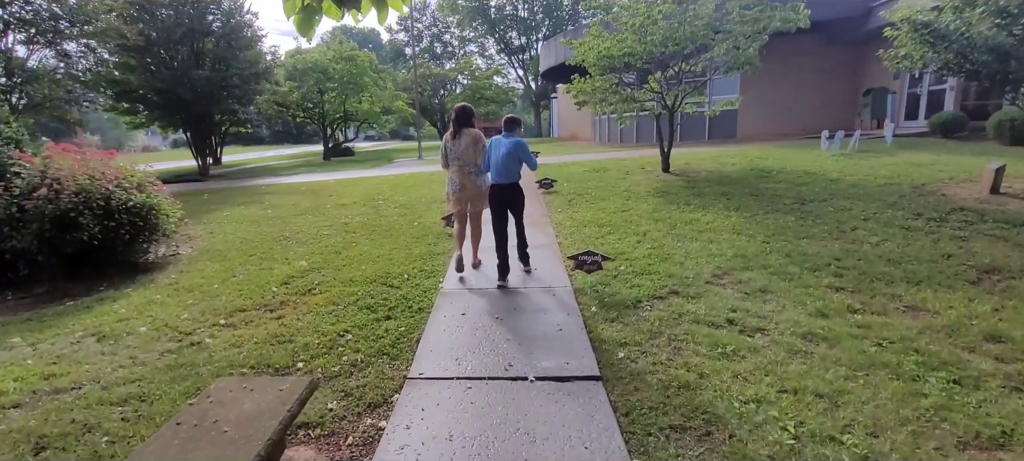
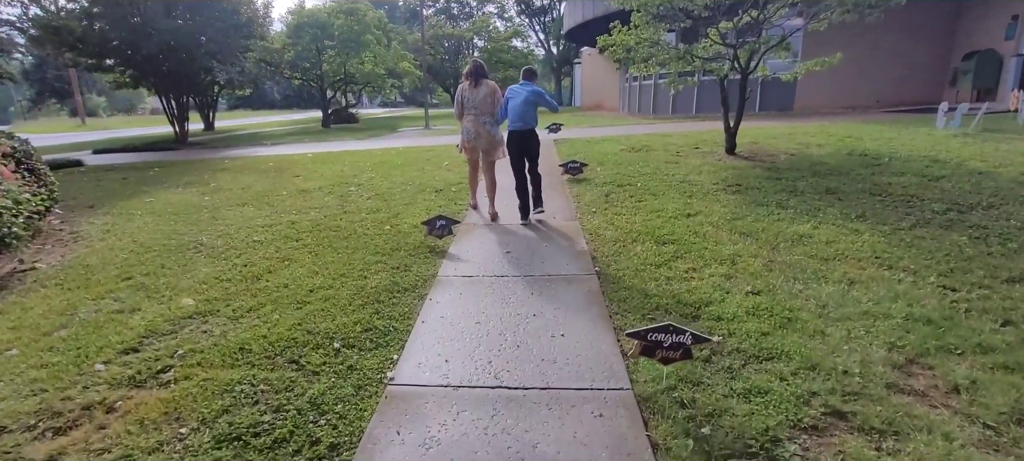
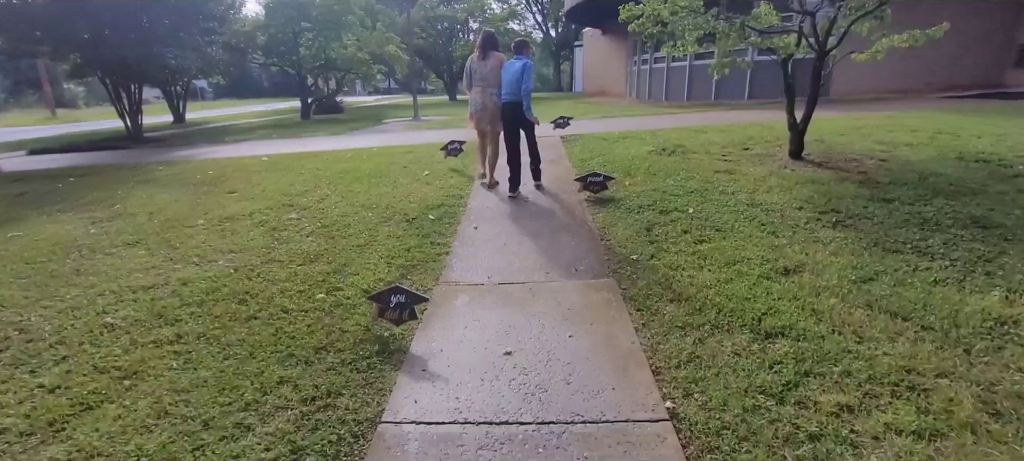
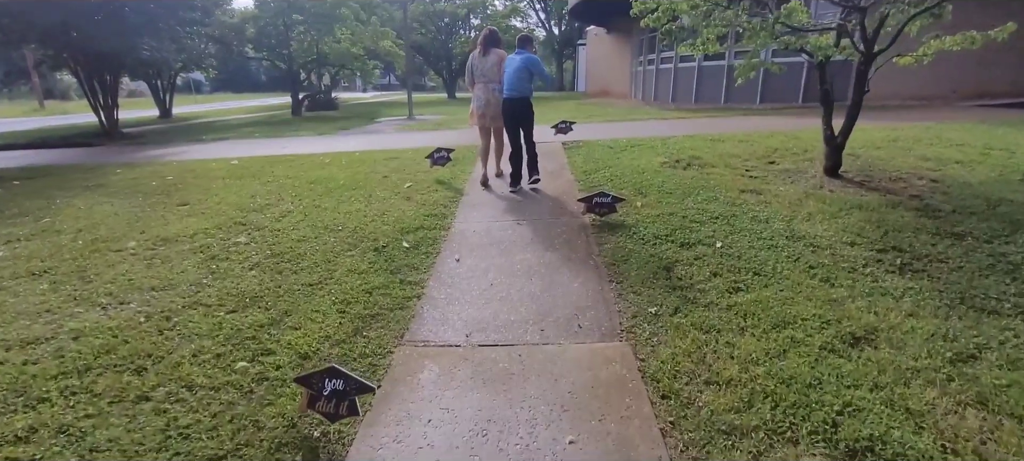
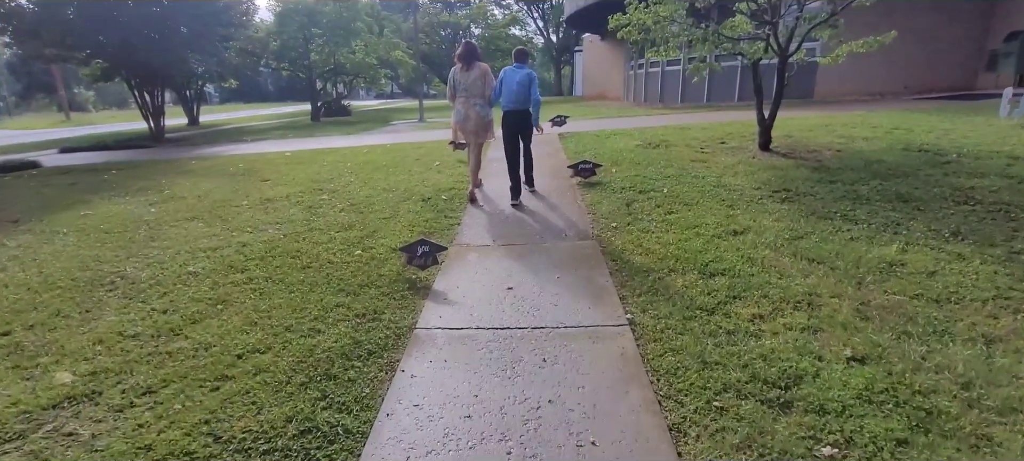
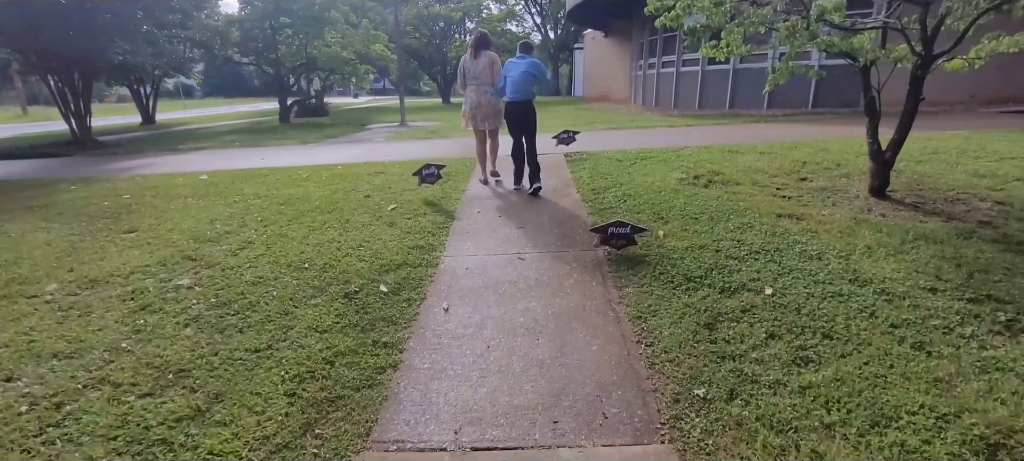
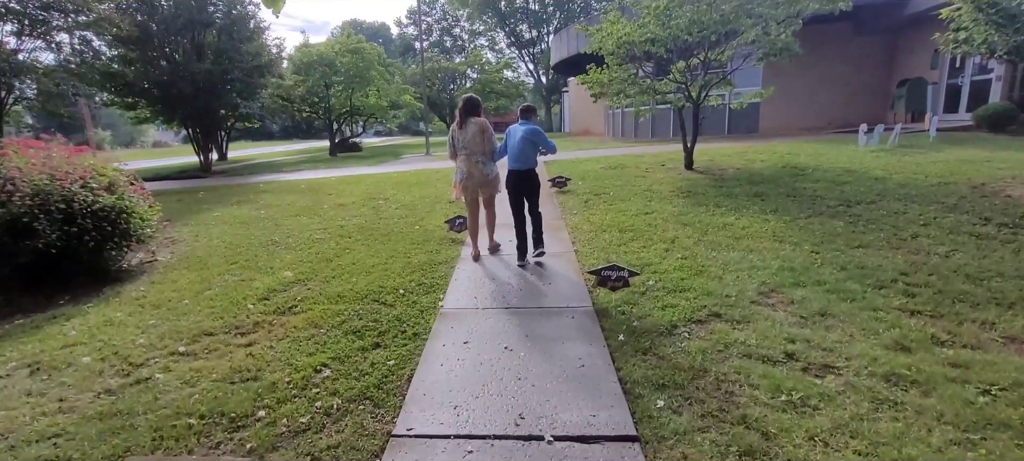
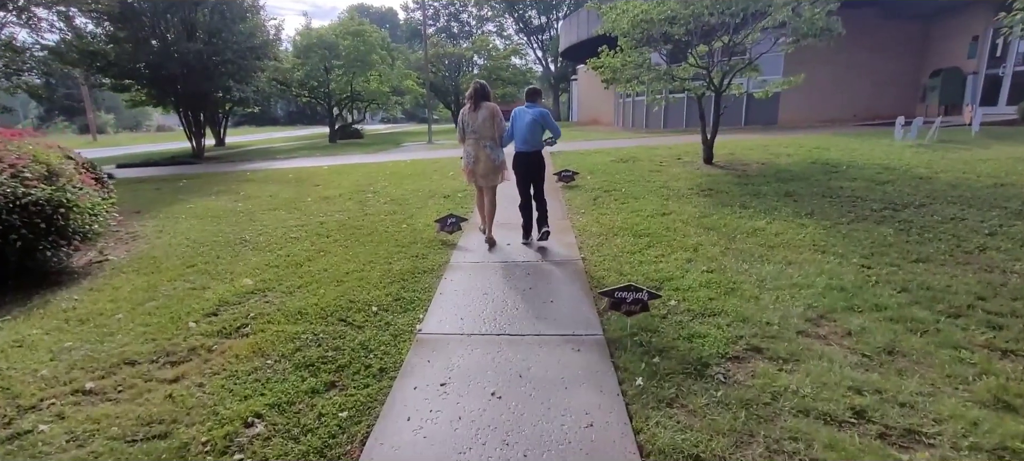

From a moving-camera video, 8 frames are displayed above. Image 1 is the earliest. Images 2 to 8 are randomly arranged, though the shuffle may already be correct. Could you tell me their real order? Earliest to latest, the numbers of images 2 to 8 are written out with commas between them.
7, 8, 2, 5, 3, 4, 6
